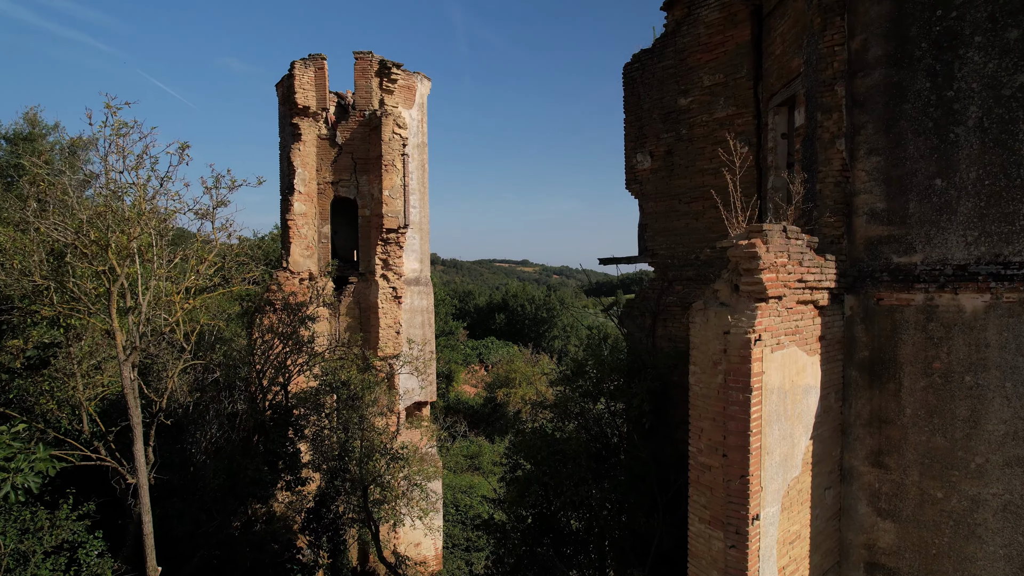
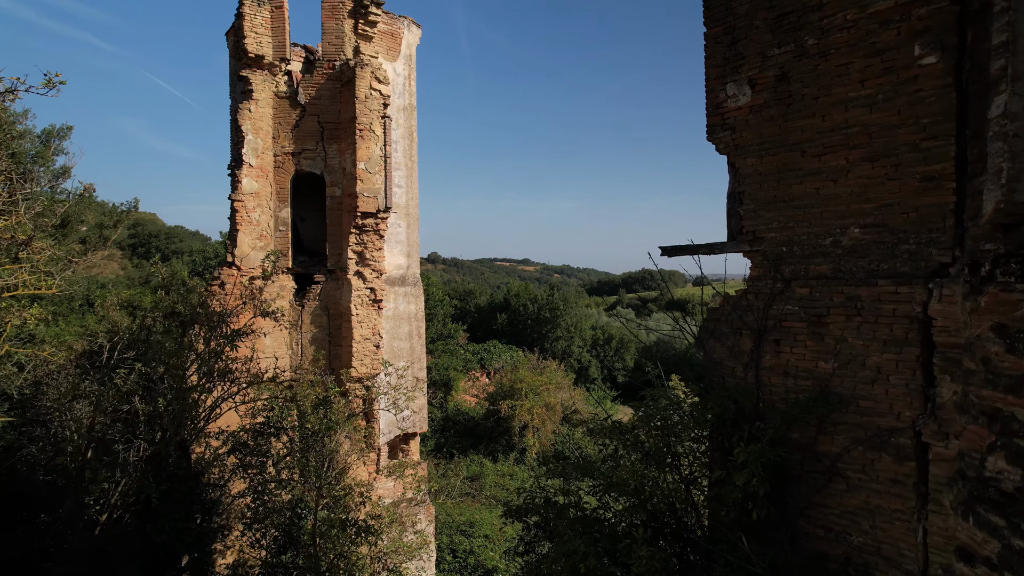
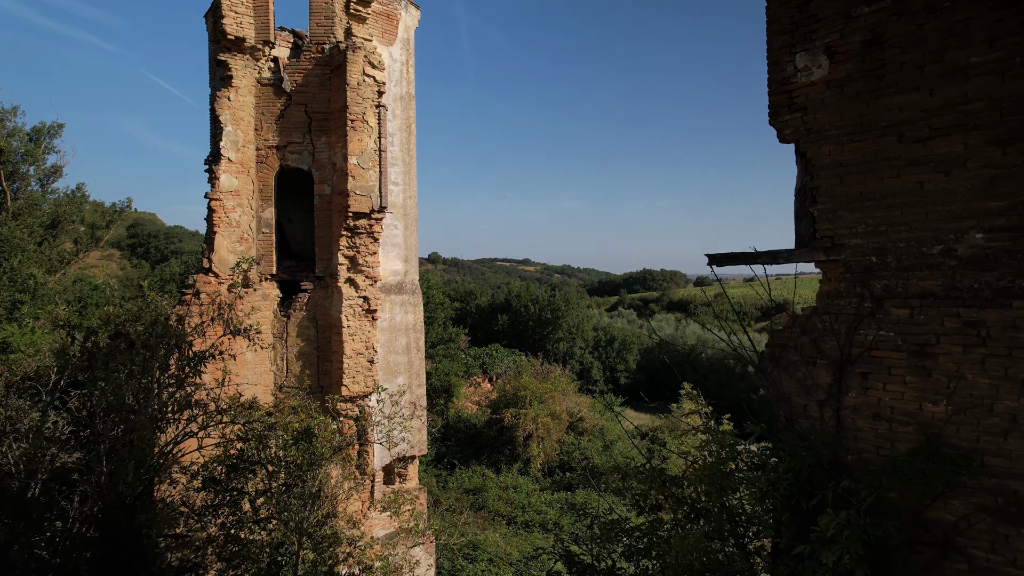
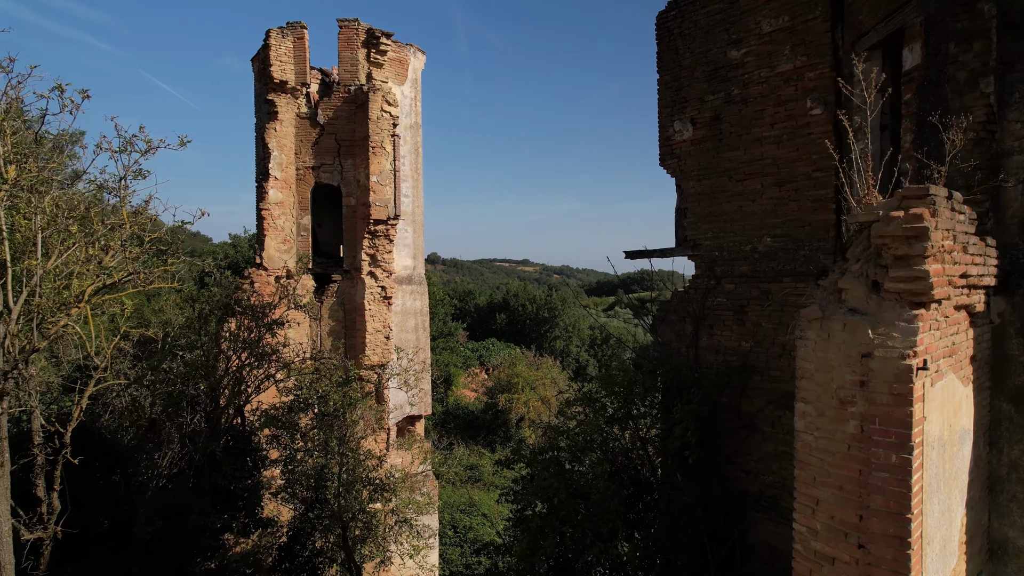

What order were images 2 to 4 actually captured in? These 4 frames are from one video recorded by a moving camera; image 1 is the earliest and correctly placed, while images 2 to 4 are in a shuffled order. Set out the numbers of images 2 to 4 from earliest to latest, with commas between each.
4, 2, 3
